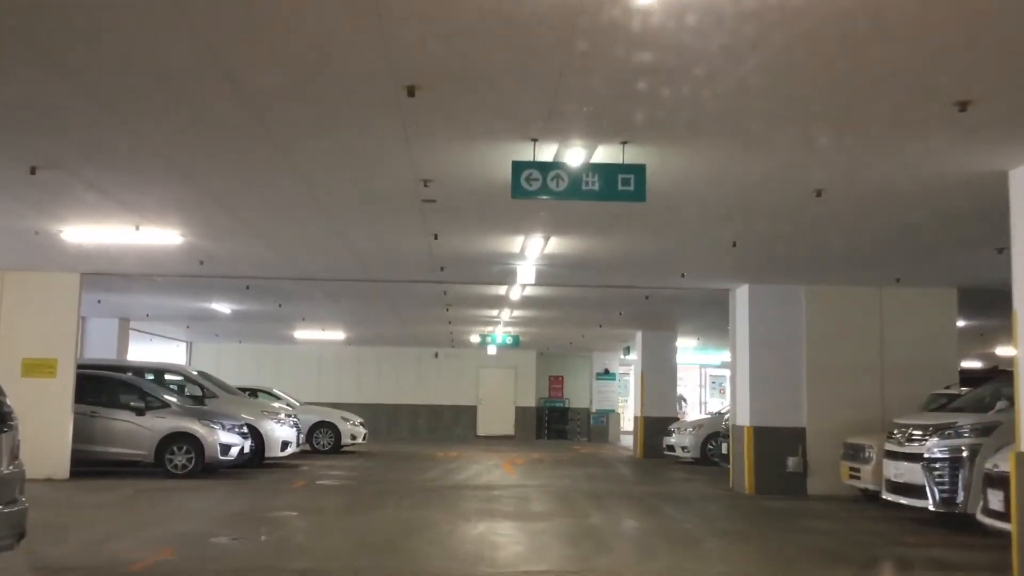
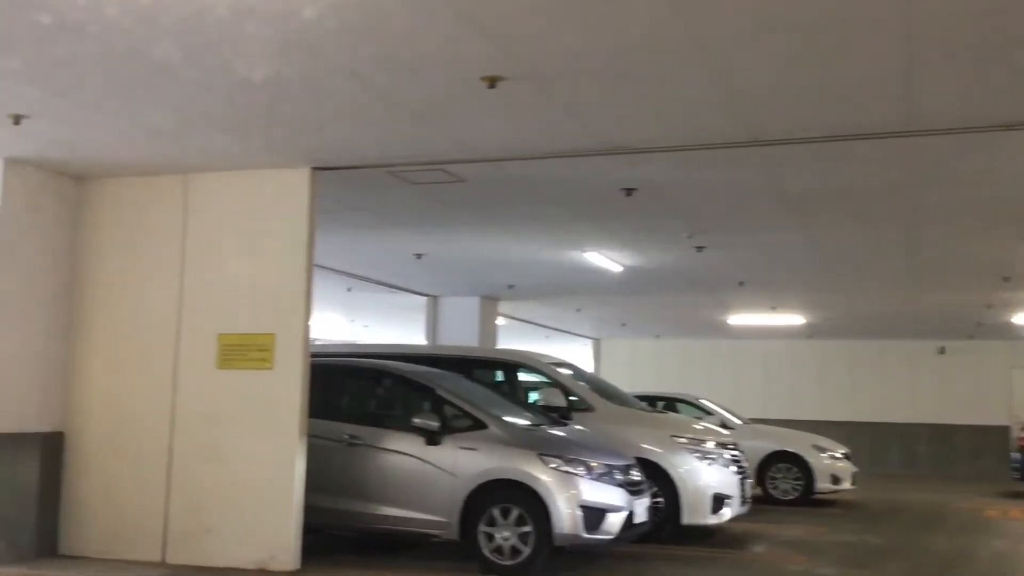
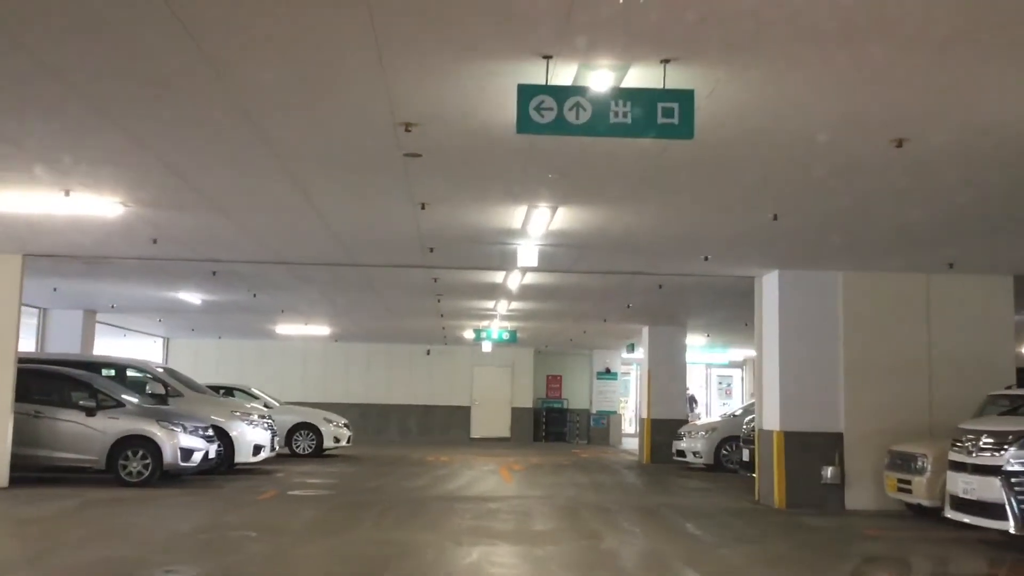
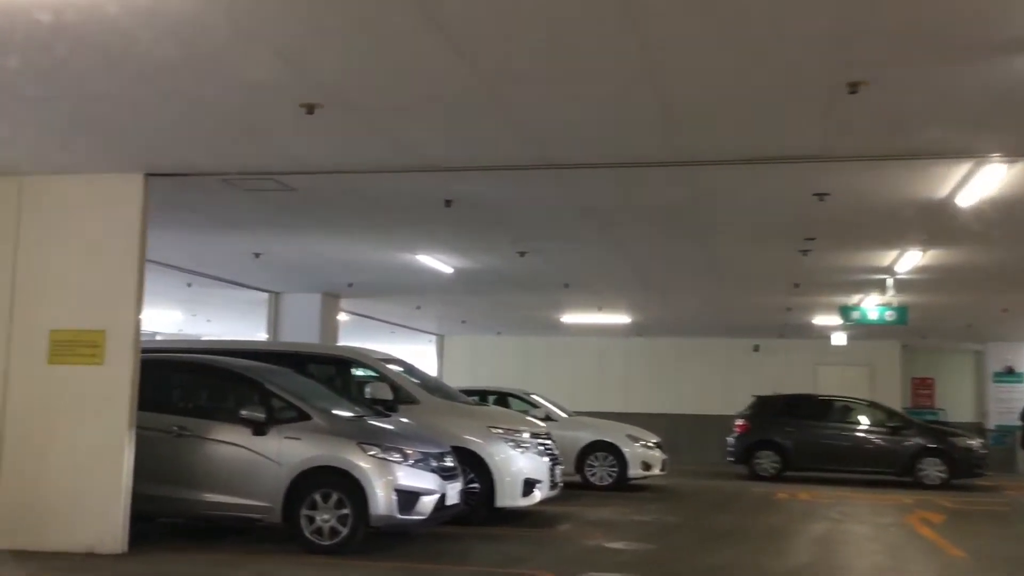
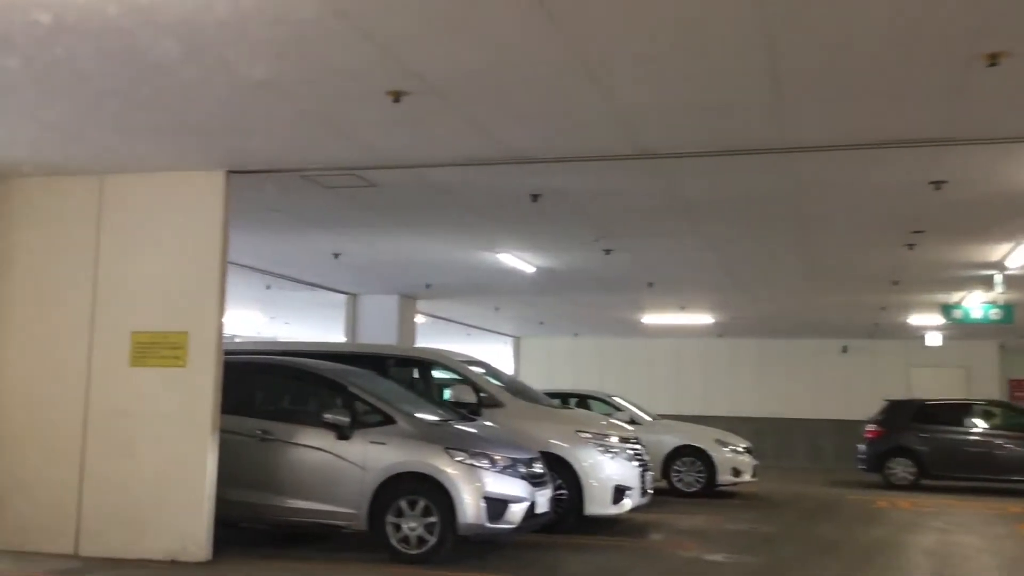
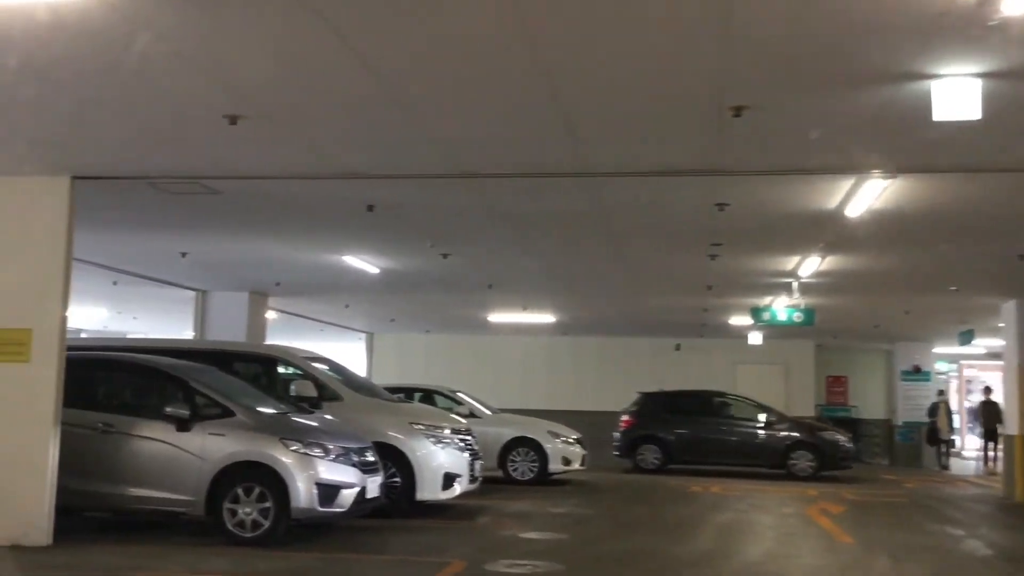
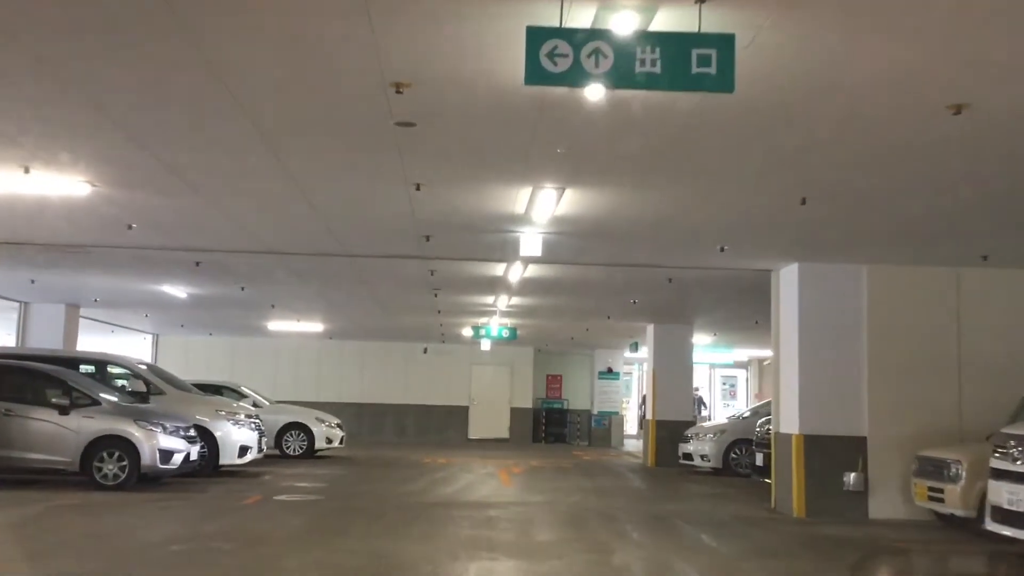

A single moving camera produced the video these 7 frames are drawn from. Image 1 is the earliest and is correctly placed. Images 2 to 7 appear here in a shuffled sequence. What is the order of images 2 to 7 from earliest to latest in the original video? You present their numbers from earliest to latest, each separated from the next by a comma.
3, 7, 6, 4, 5, 2
